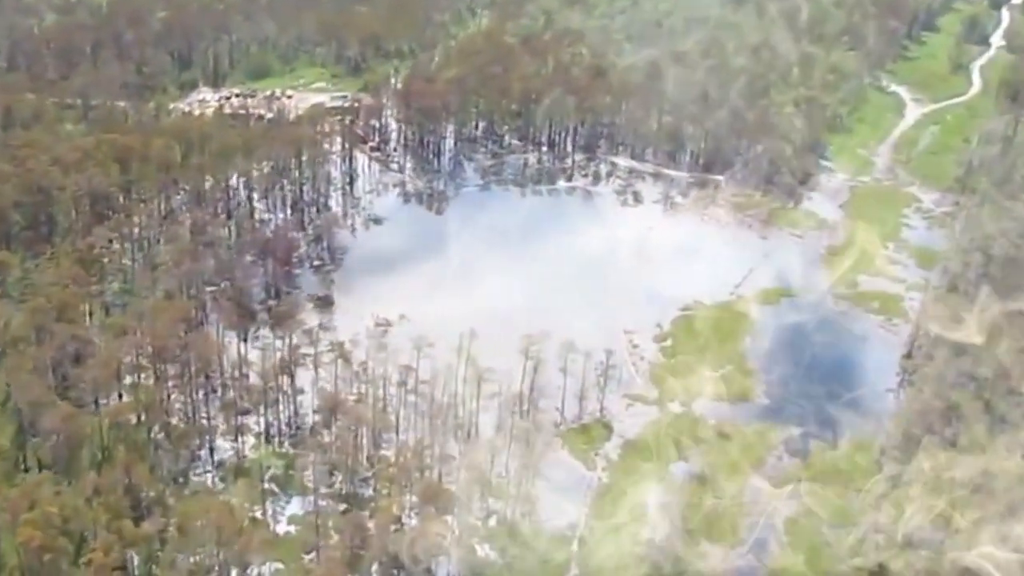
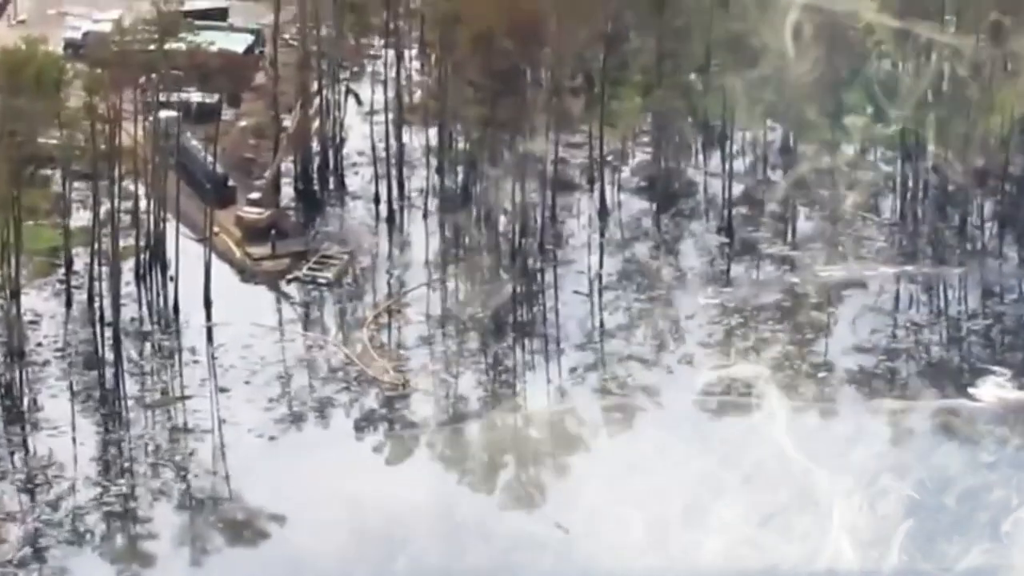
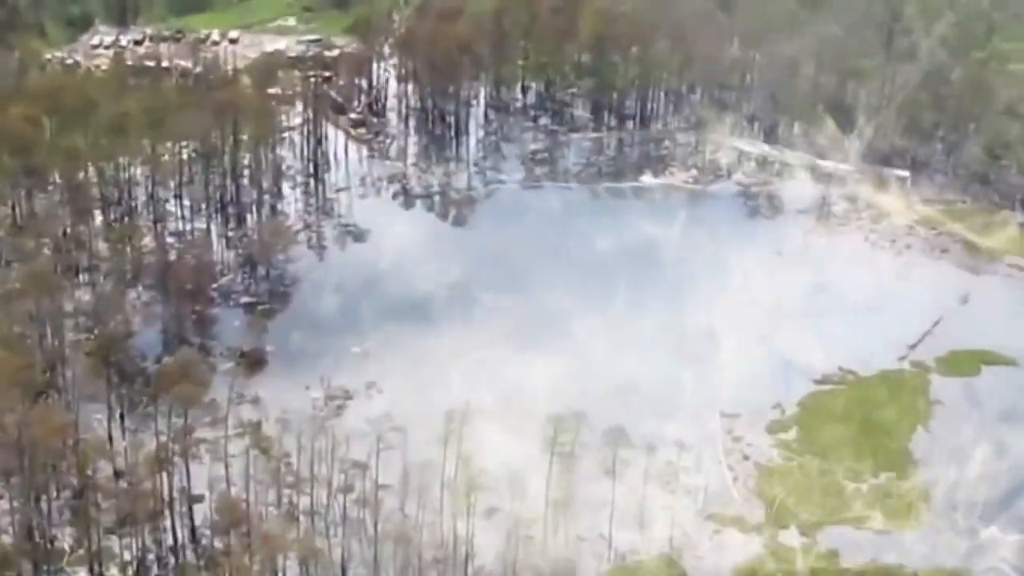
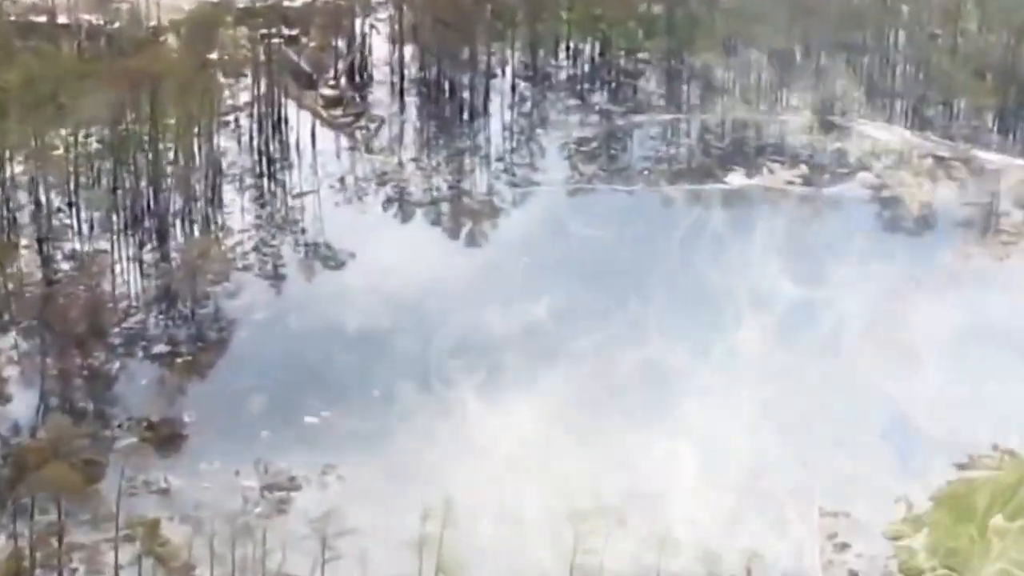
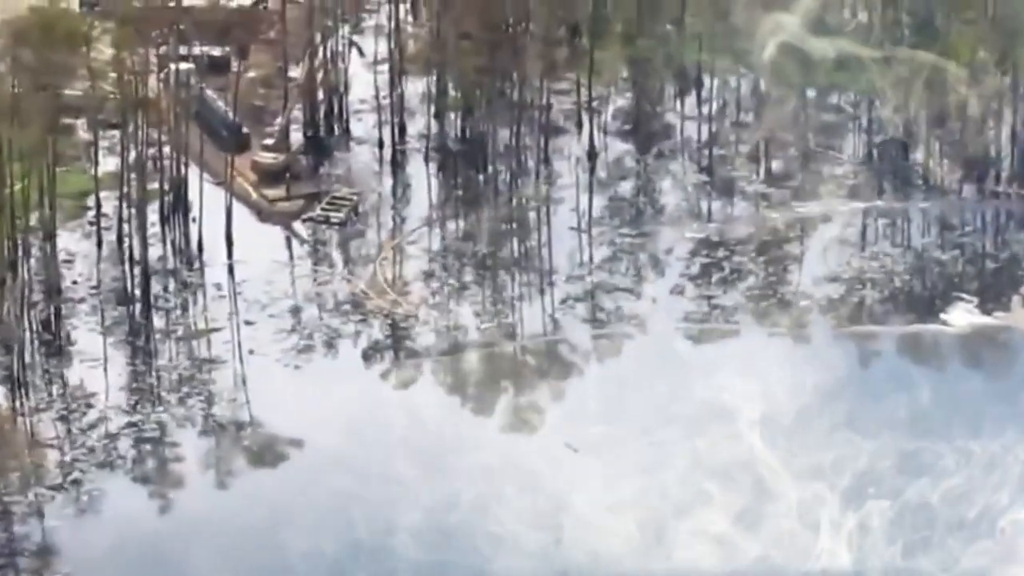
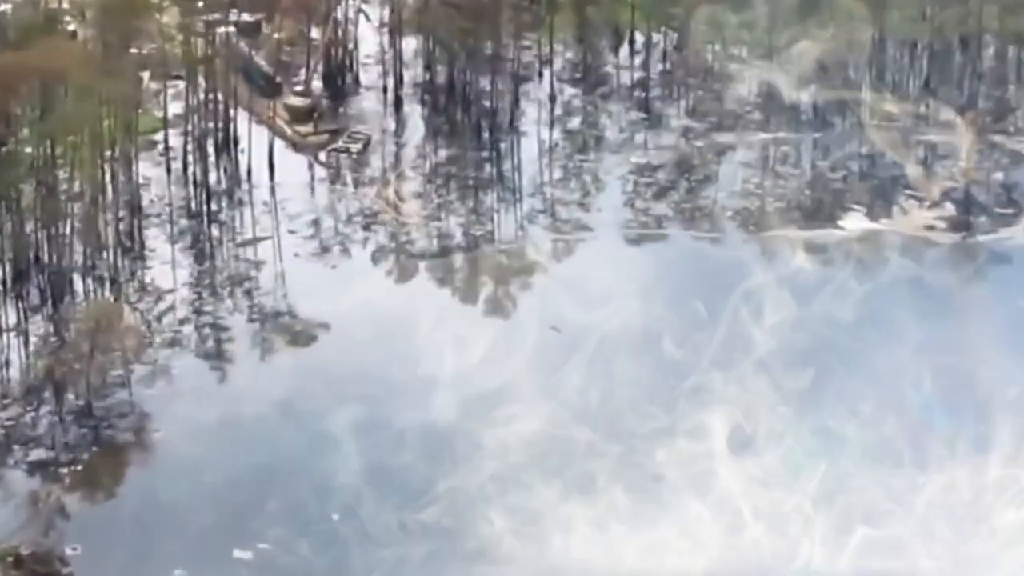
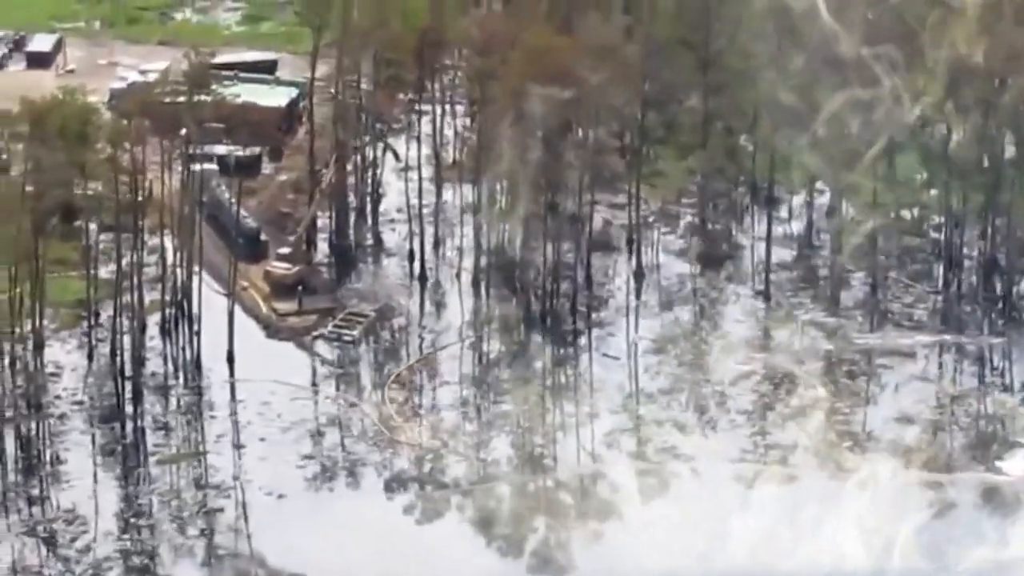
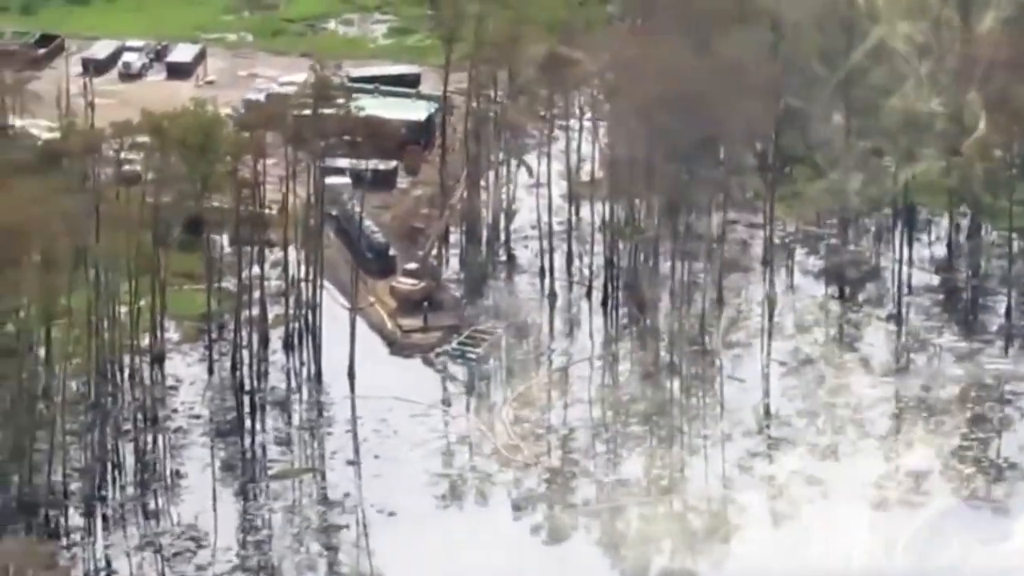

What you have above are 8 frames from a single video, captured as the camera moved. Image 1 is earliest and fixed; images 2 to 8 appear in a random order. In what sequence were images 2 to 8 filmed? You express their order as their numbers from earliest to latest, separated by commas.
3, 4, 6, 5, 2, 7, 8
